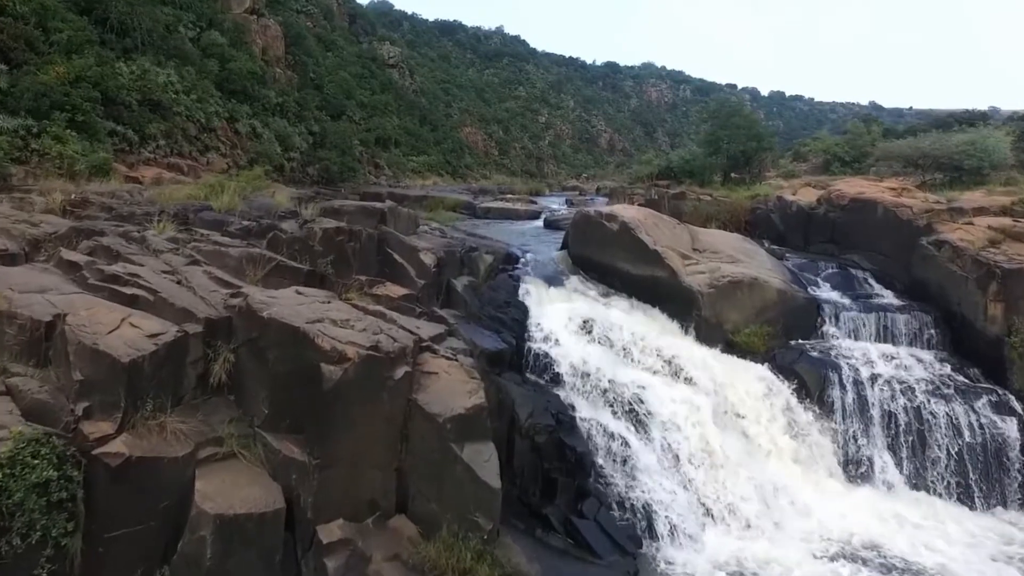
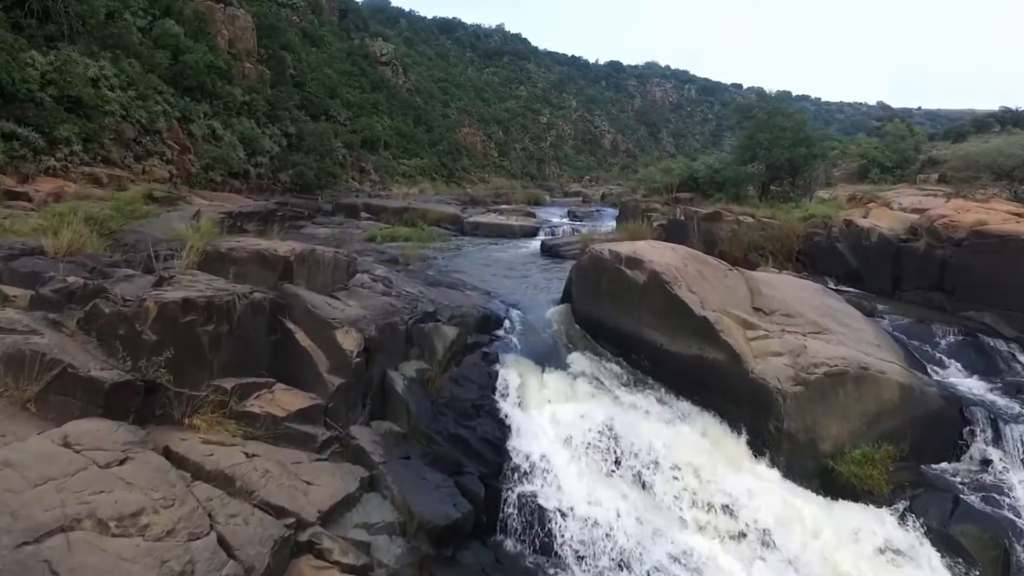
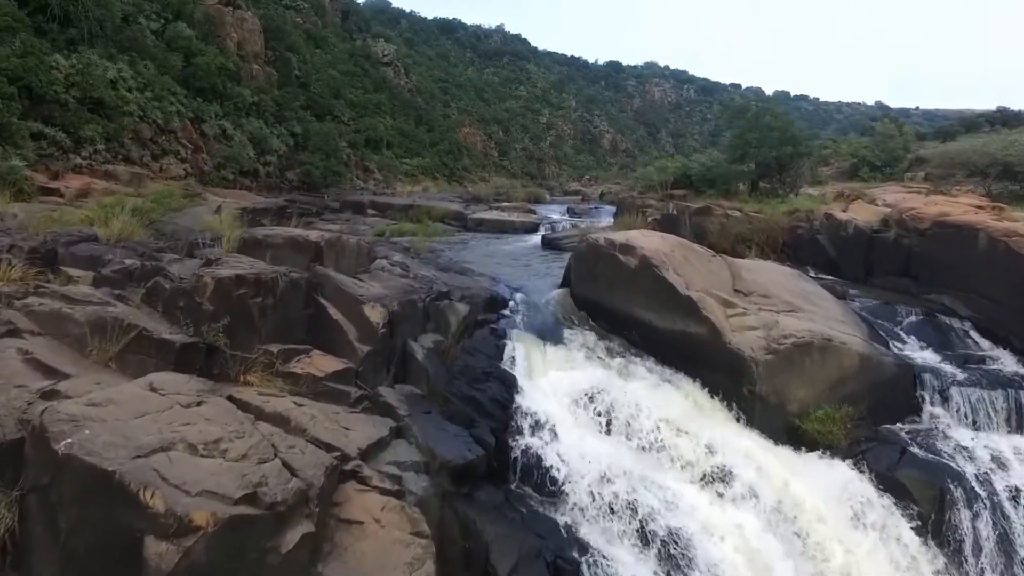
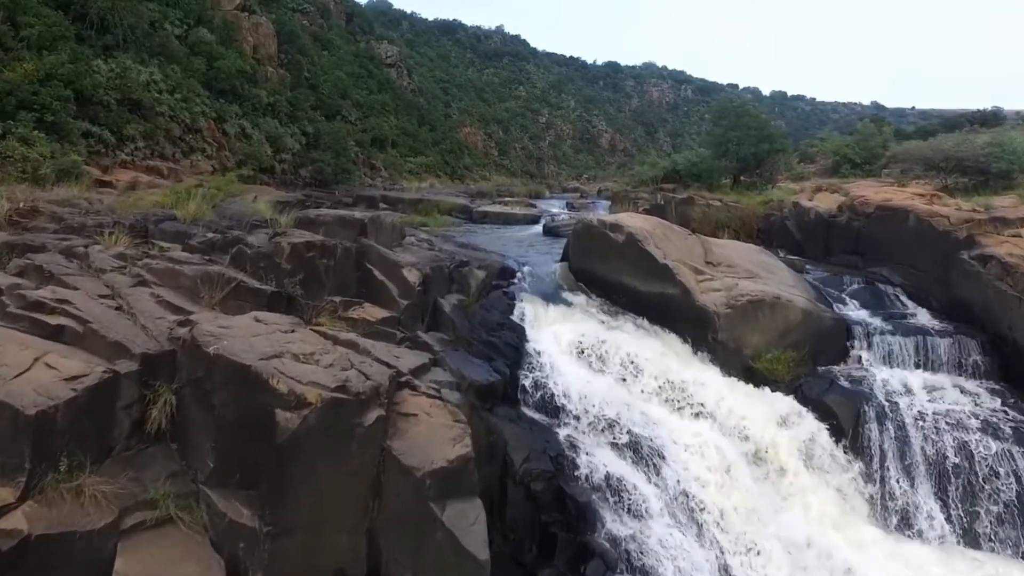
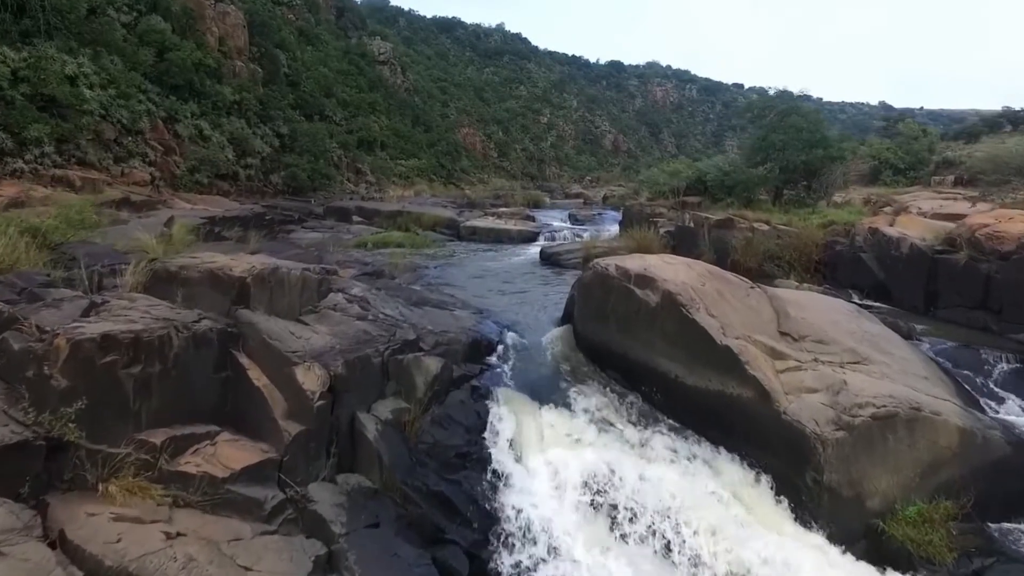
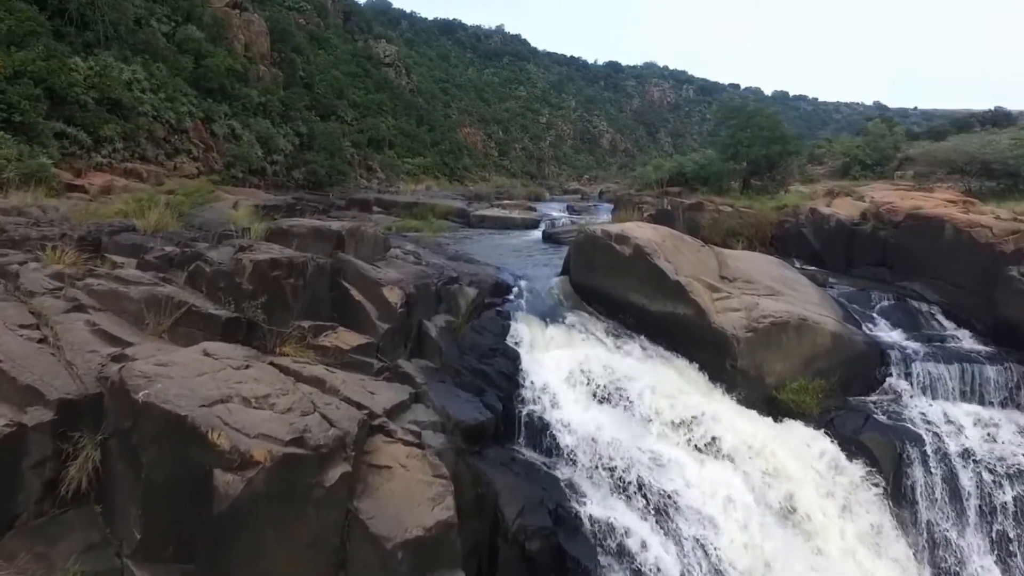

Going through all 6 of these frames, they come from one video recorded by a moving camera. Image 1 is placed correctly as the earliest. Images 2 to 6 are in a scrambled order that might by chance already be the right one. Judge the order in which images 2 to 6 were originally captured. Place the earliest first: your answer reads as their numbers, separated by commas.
4, 6, 3, 2, 5
